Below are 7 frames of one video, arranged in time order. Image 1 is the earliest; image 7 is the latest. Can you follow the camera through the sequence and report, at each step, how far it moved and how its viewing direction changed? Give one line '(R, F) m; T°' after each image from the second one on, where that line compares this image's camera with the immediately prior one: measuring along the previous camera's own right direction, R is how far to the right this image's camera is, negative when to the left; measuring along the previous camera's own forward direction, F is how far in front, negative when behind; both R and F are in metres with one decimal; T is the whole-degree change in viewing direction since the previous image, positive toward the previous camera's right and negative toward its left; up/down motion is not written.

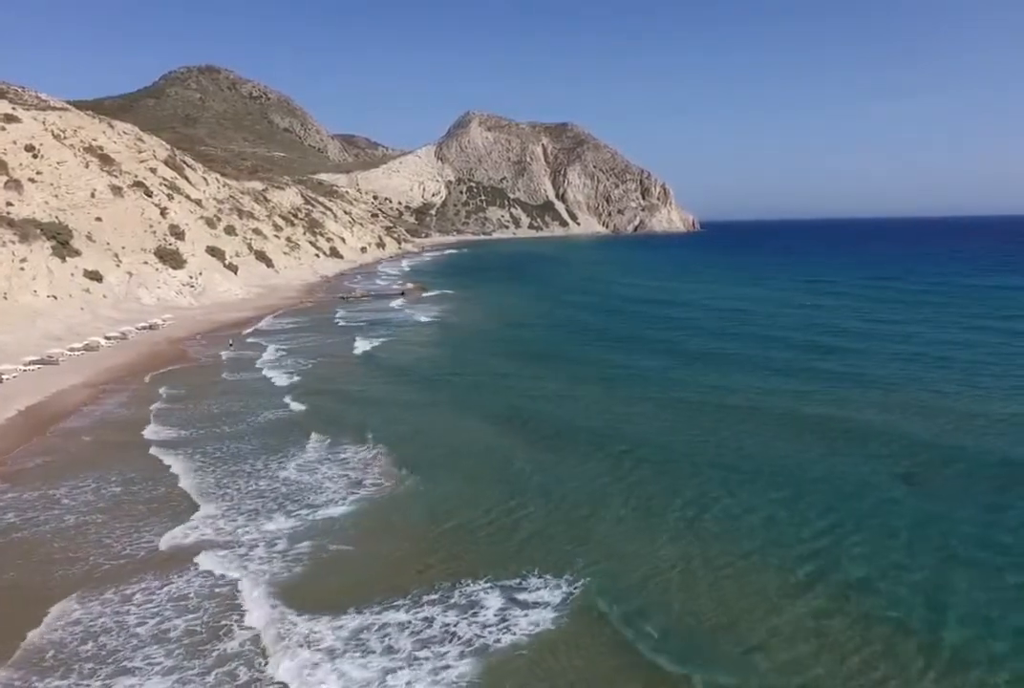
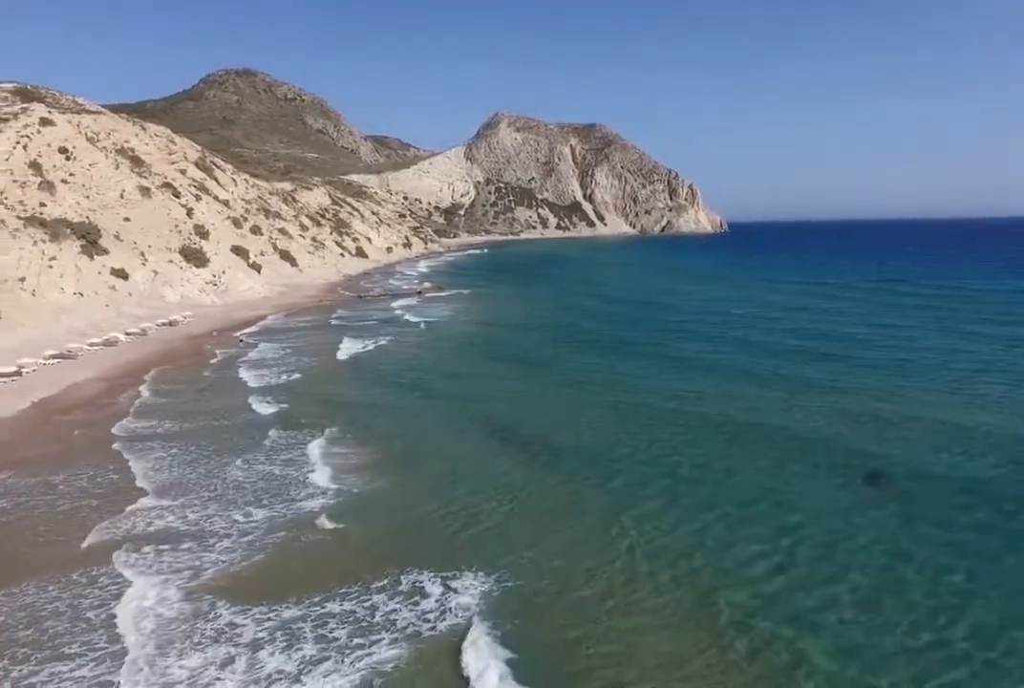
(+1.7, -0.4) m; -3°
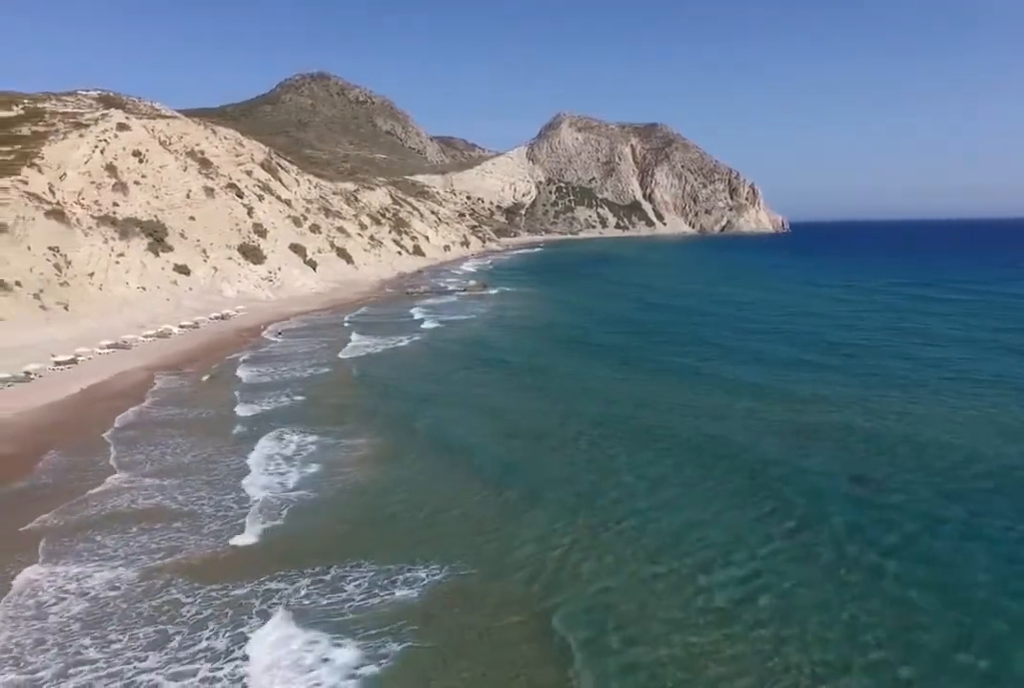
(+2.6, -0.9) m; -6°
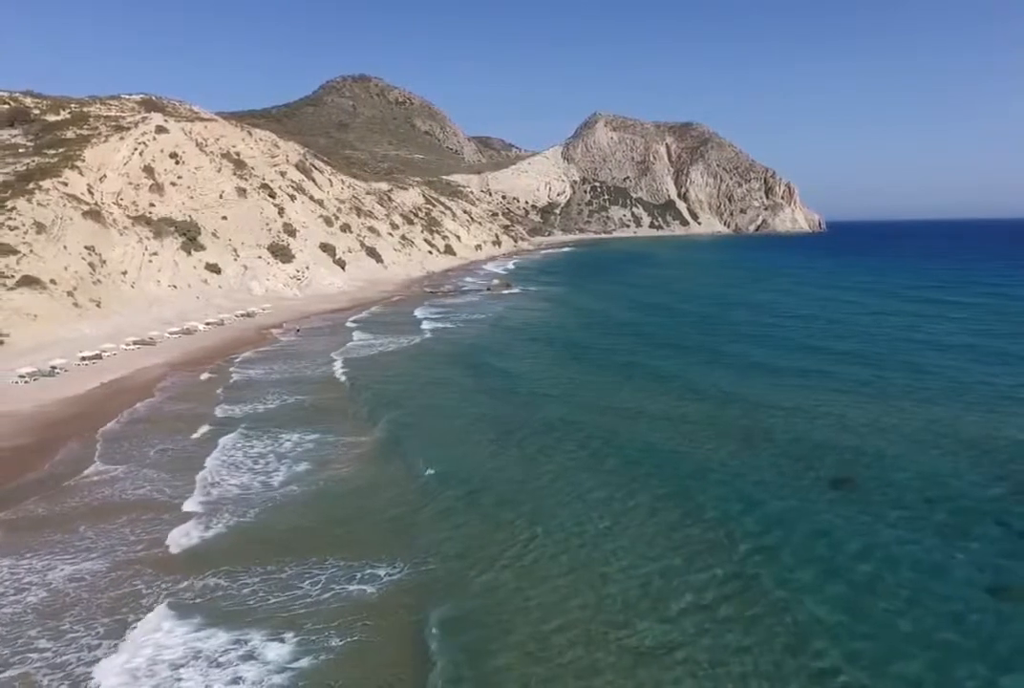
(+1.8, -0.4) m; -4°
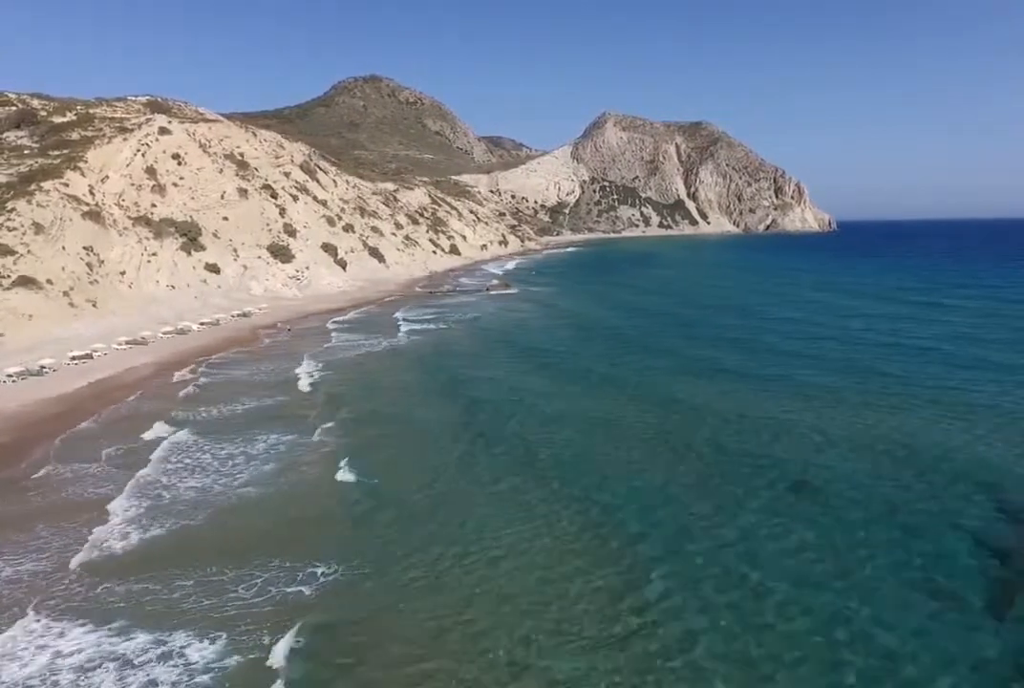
(+1.6, +0.1) m; -2°
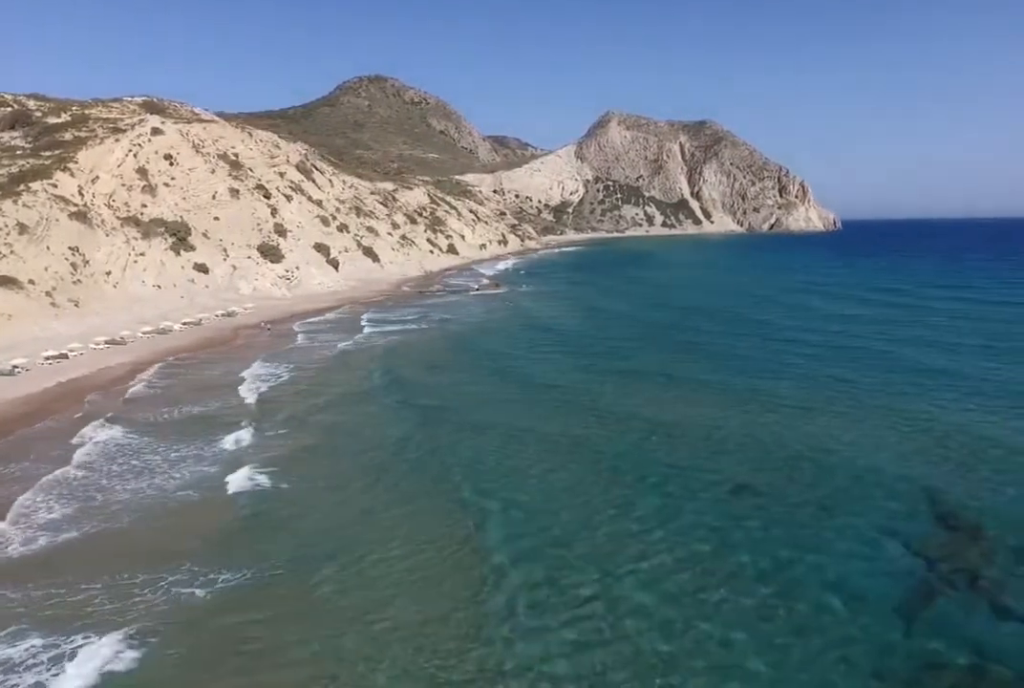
(+2.0, +0.5) m; -1°
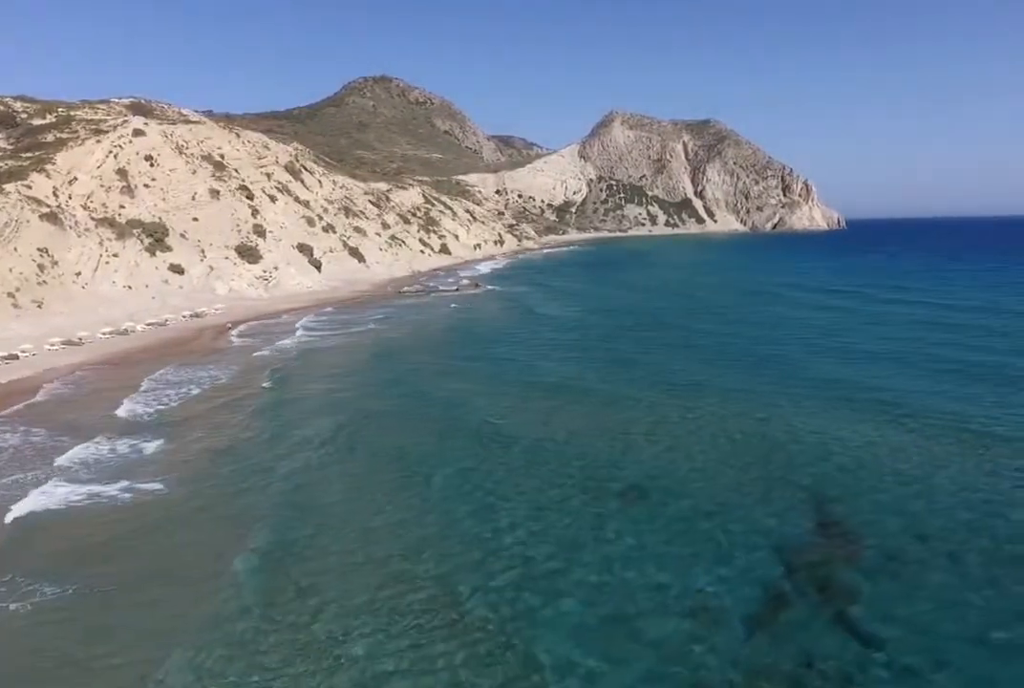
(+3.3, +1.1) m; -2°
